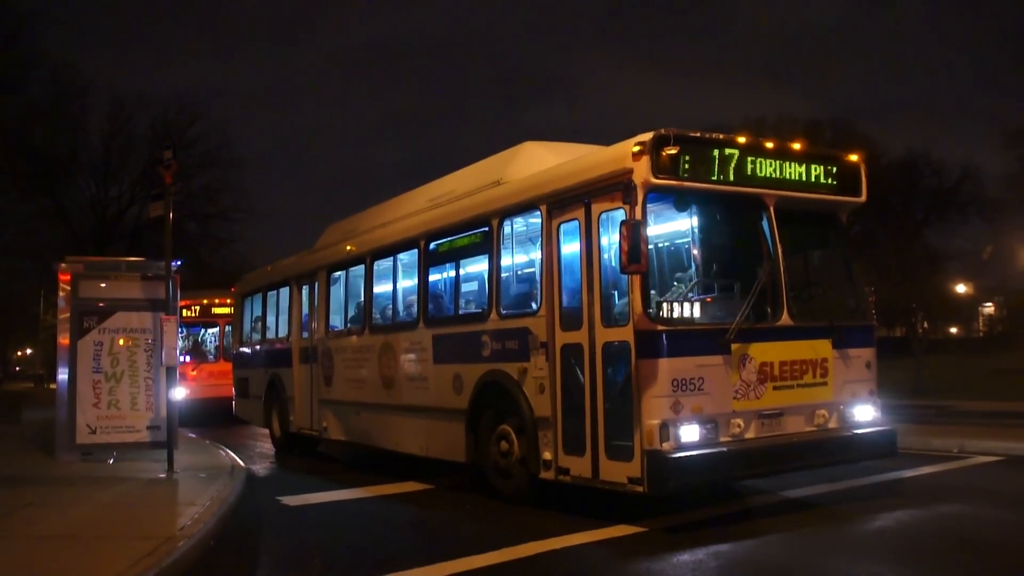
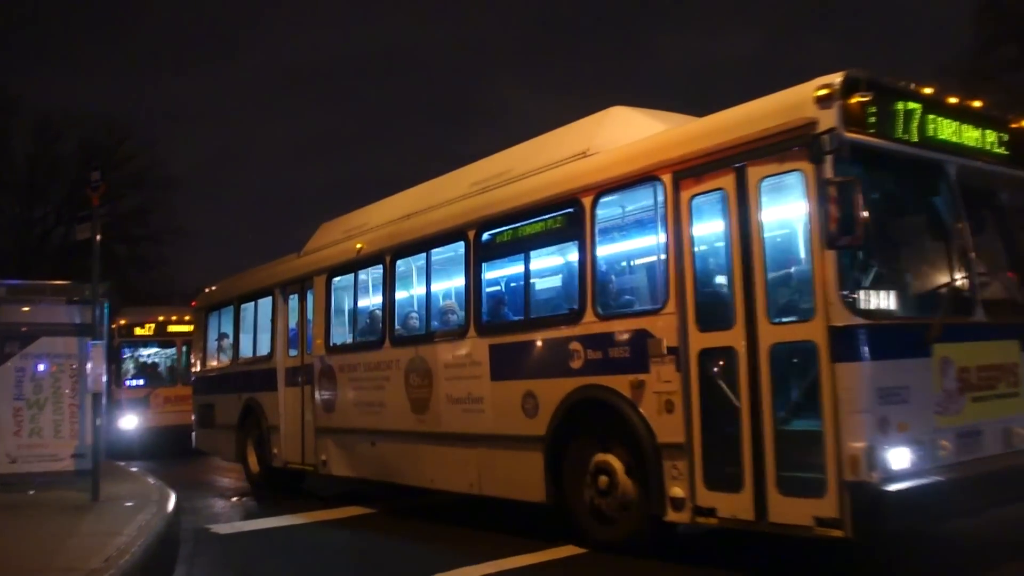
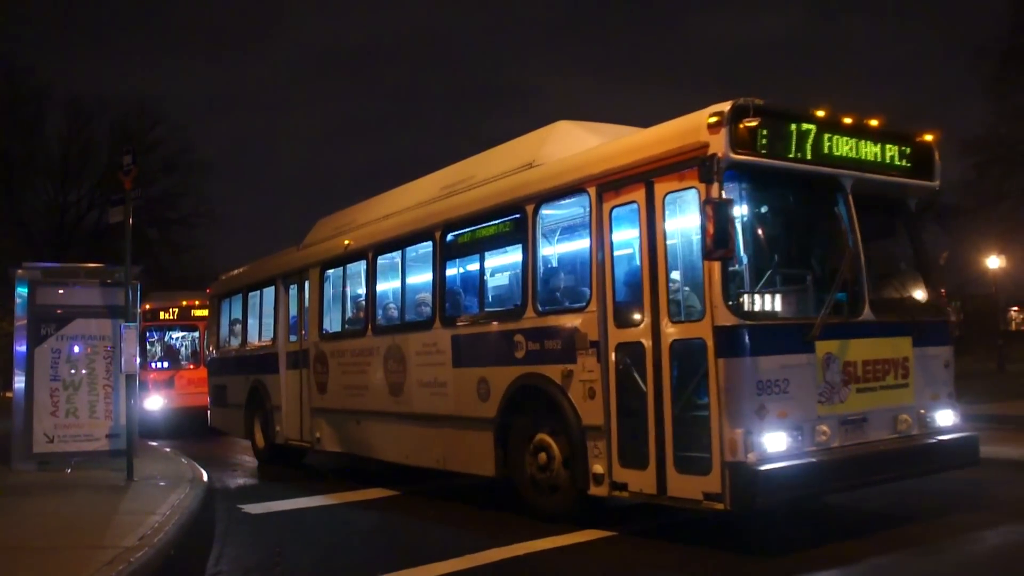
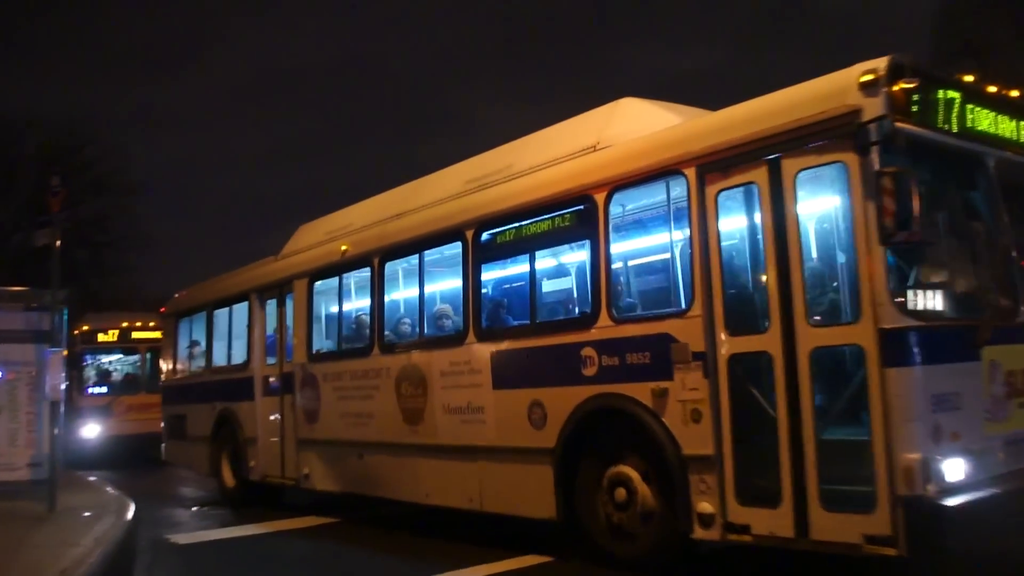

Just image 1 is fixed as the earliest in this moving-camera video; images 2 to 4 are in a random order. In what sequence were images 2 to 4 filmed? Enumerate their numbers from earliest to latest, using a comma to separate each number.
3, 2, 4
